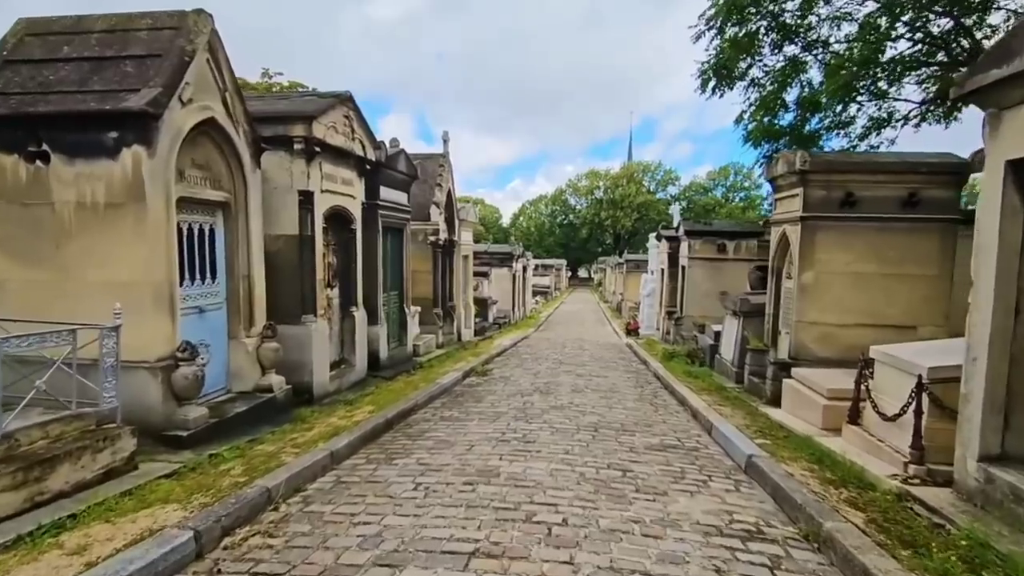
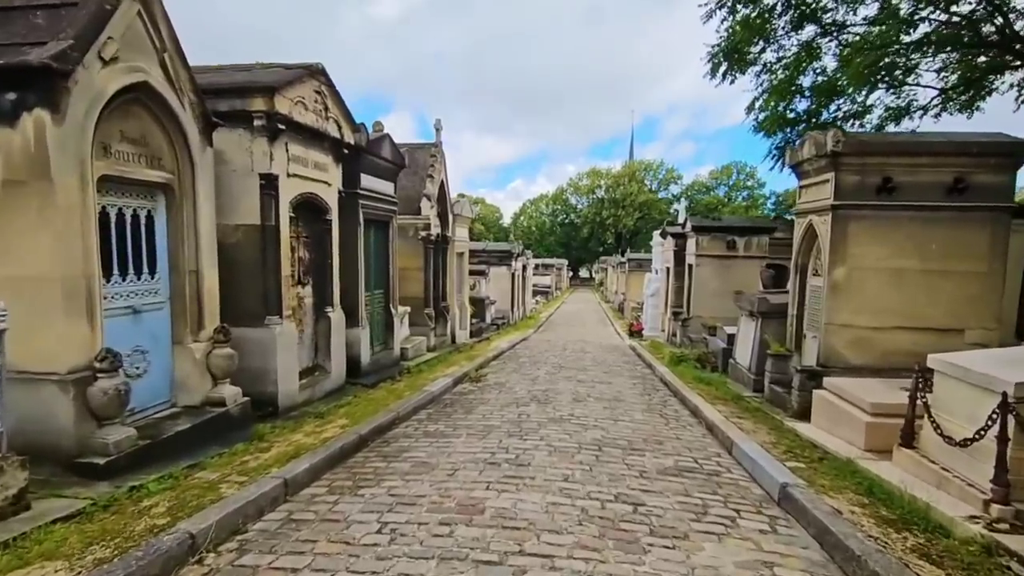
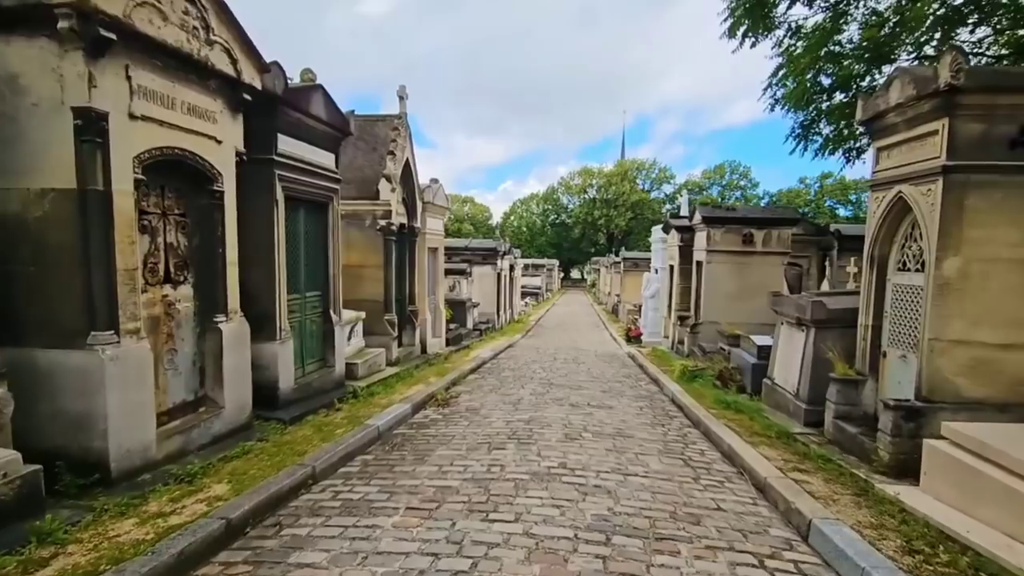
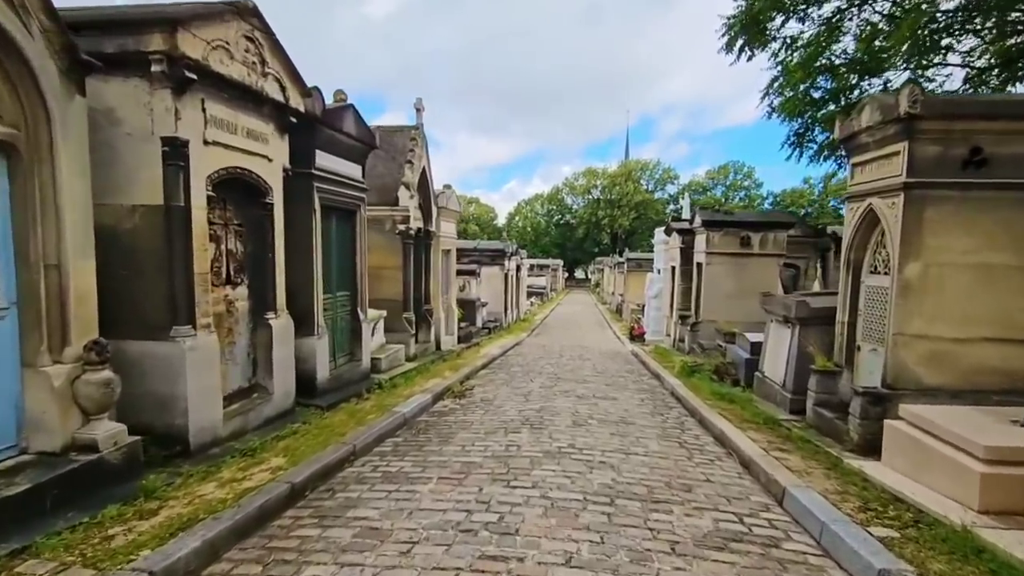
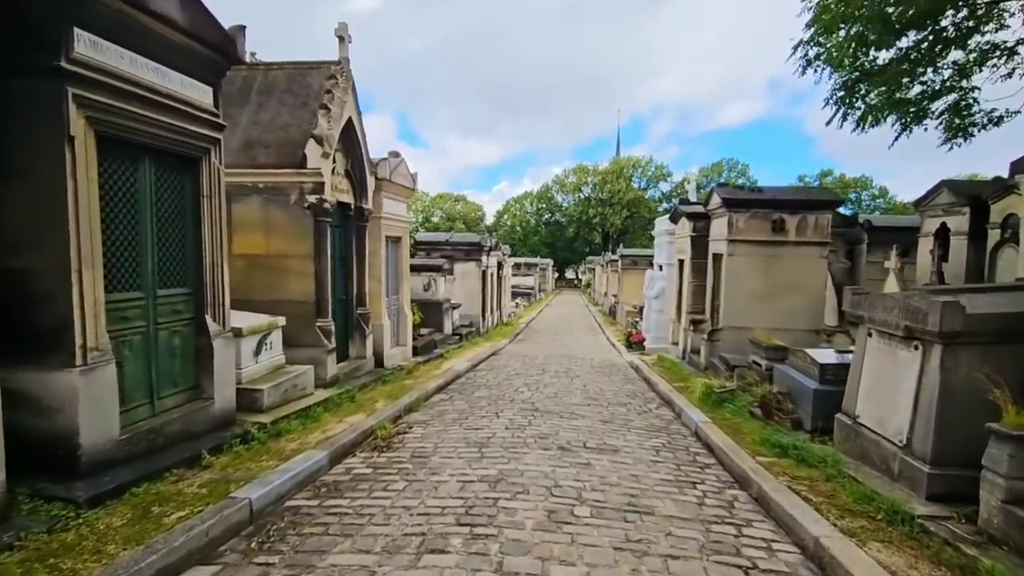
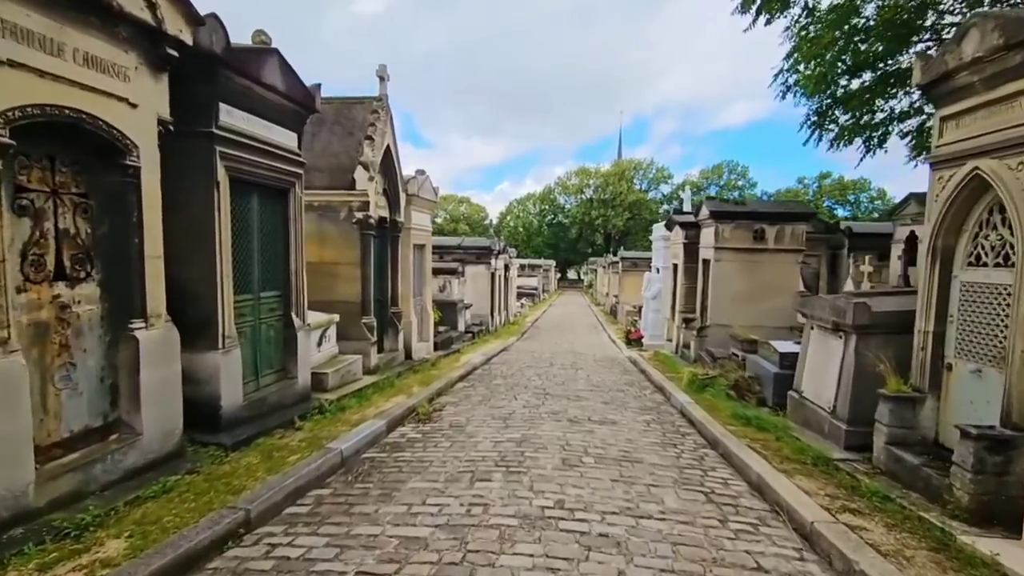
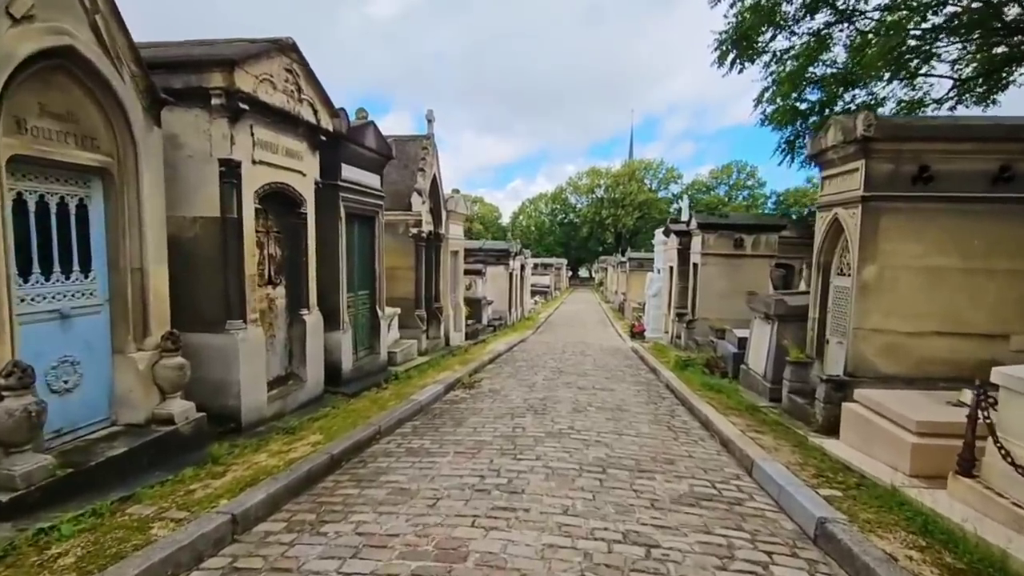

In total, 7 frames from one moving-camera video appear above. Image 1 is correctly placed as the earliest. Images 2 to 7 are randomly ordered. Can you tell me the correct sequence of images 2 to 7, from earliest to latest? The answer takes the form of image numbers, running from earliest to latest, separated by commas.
2, 7, 4, 3, 6, 5
